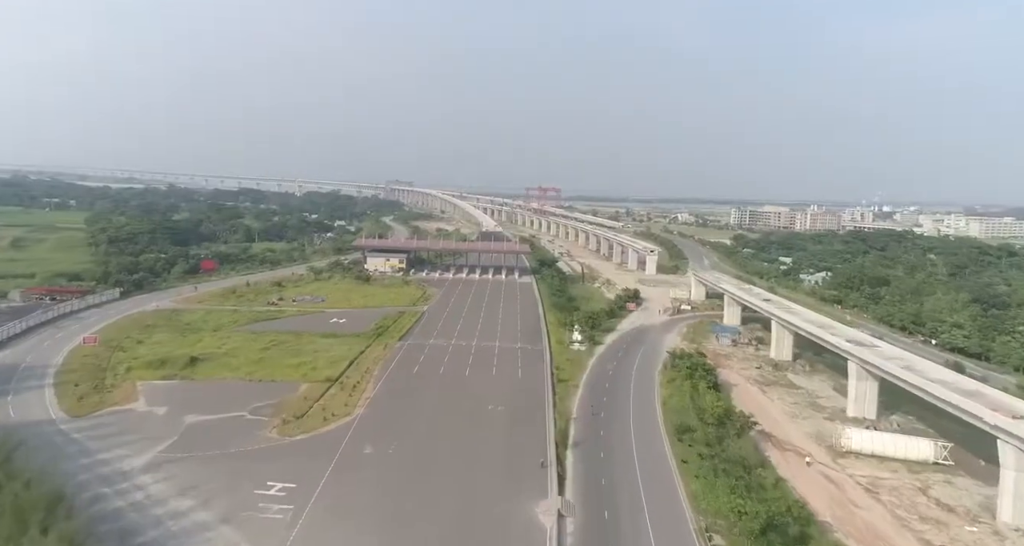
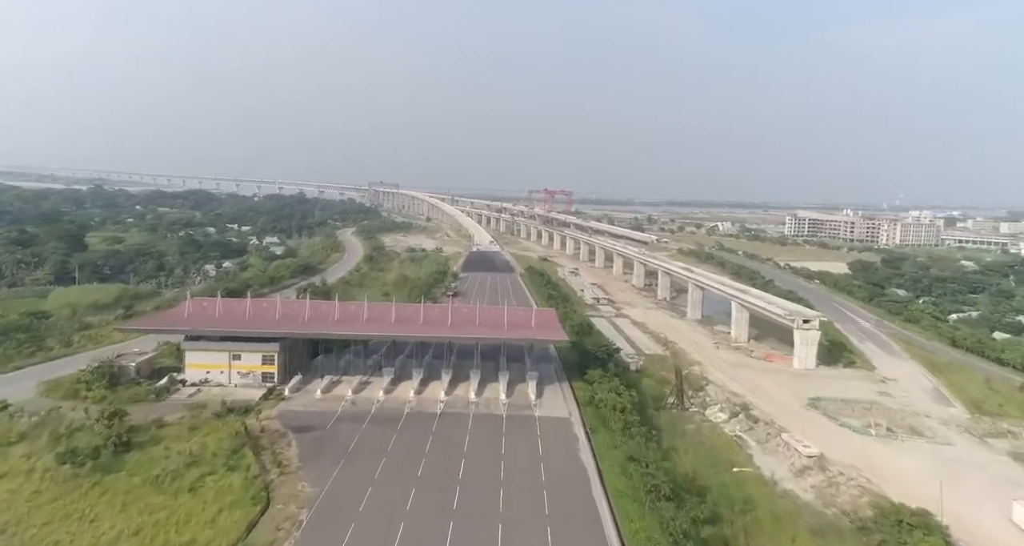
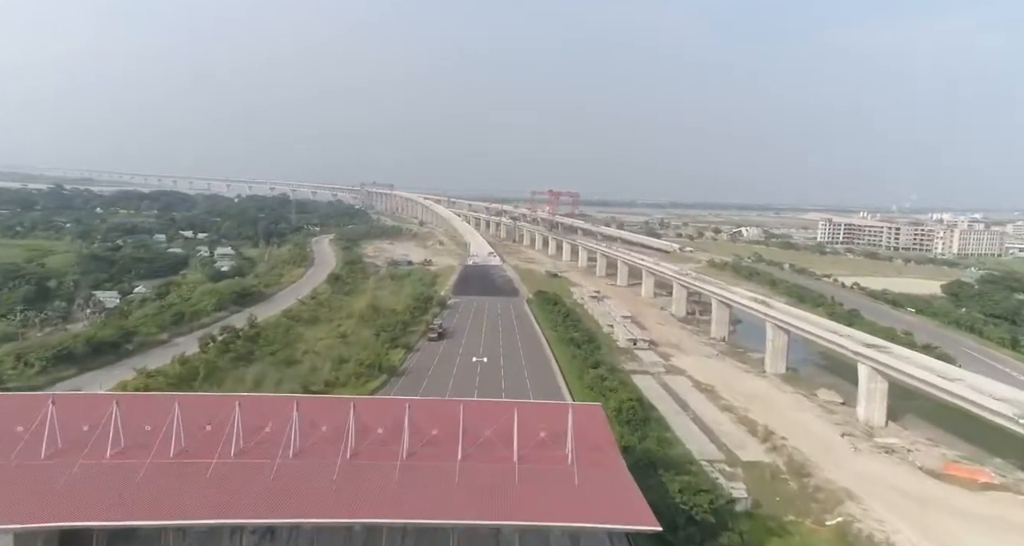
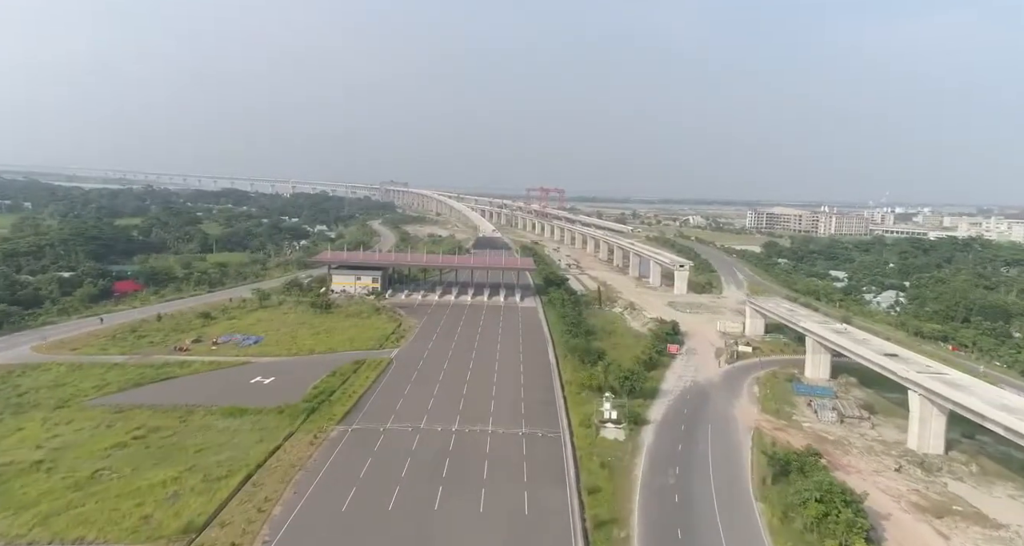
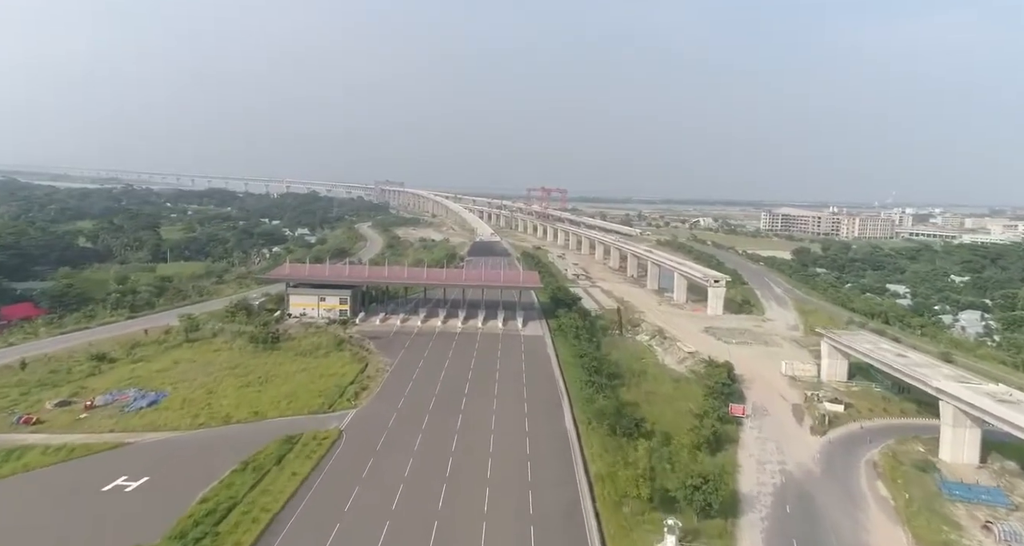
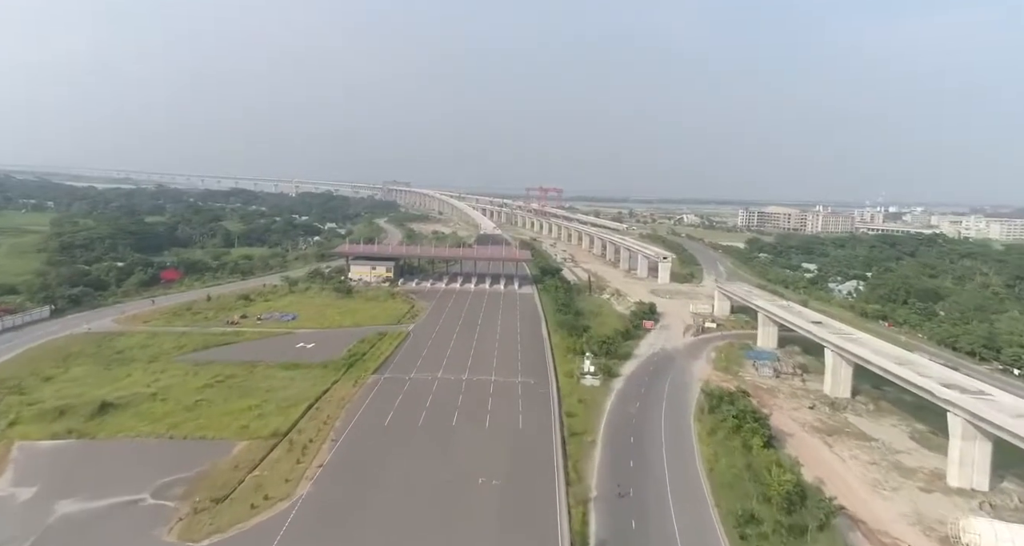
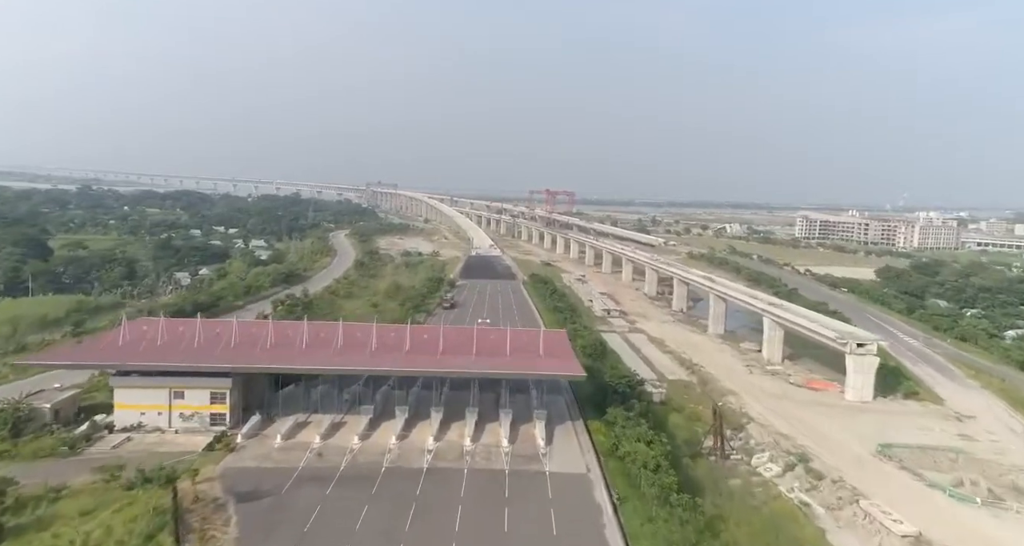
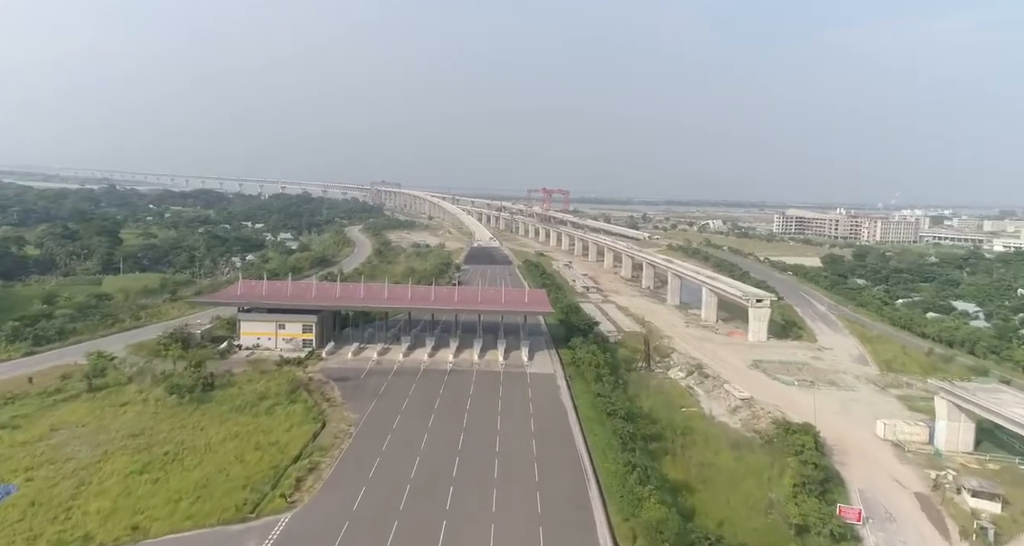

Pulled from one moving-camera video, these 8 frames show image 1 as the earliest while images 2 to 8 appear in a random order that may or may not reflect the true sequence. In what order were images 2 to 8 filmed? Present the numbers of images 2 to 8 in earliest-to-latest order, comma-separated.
6, 4, 5, 8, 2, 7, 3
